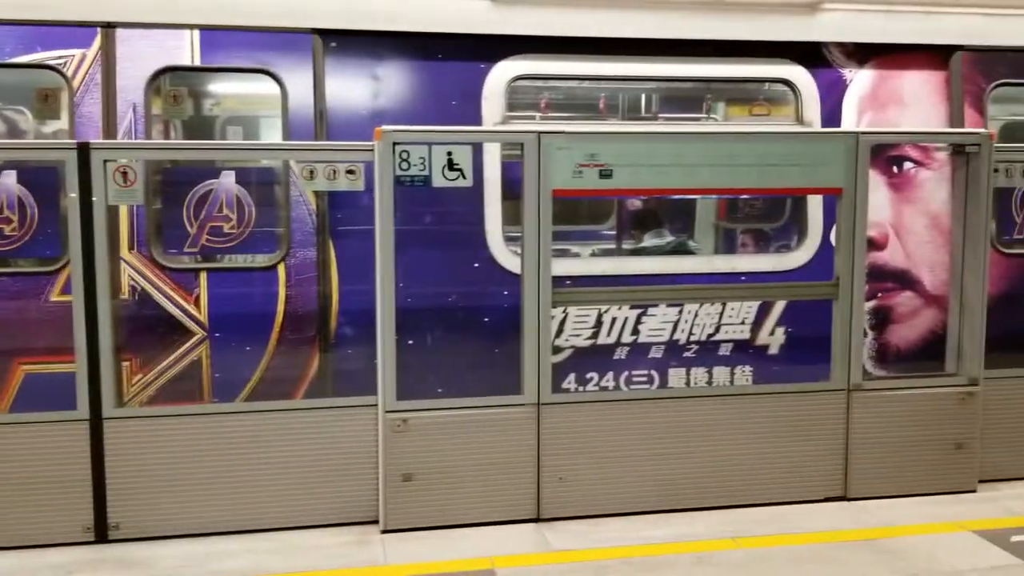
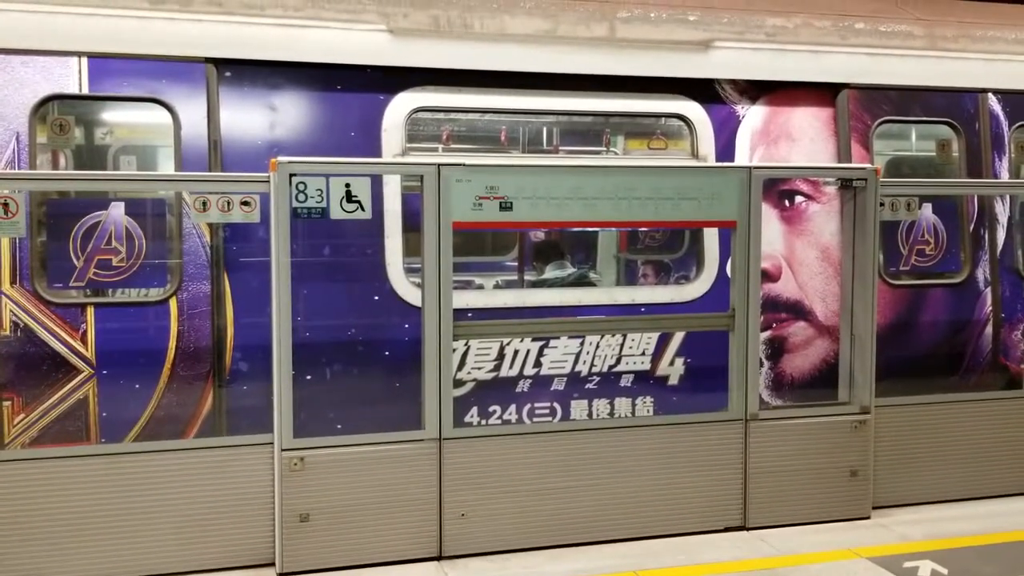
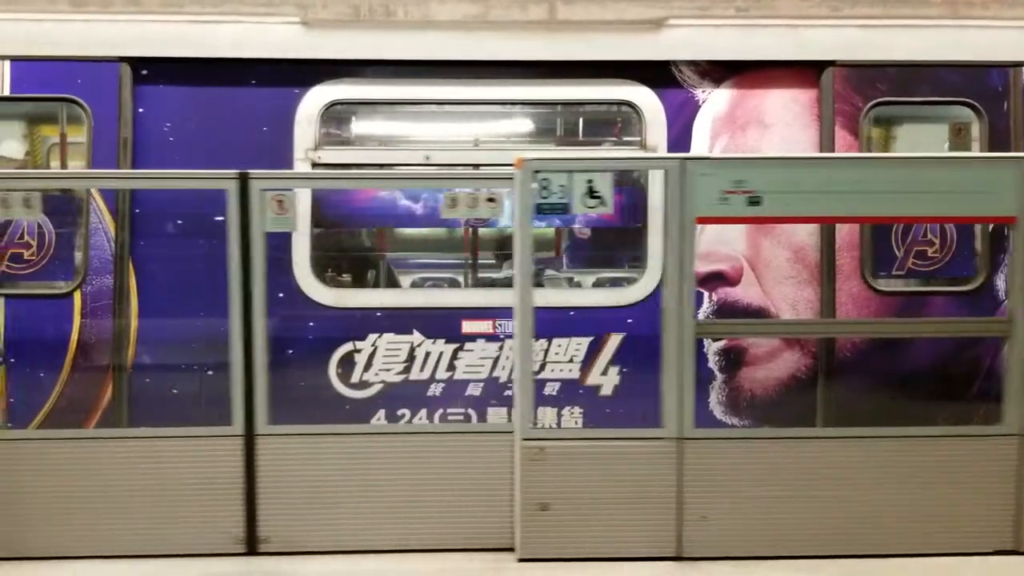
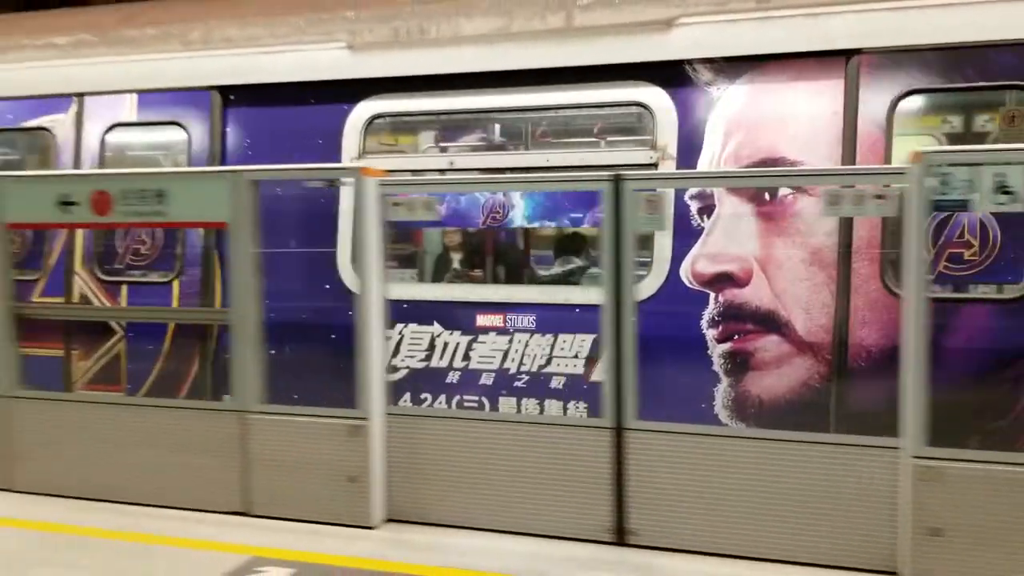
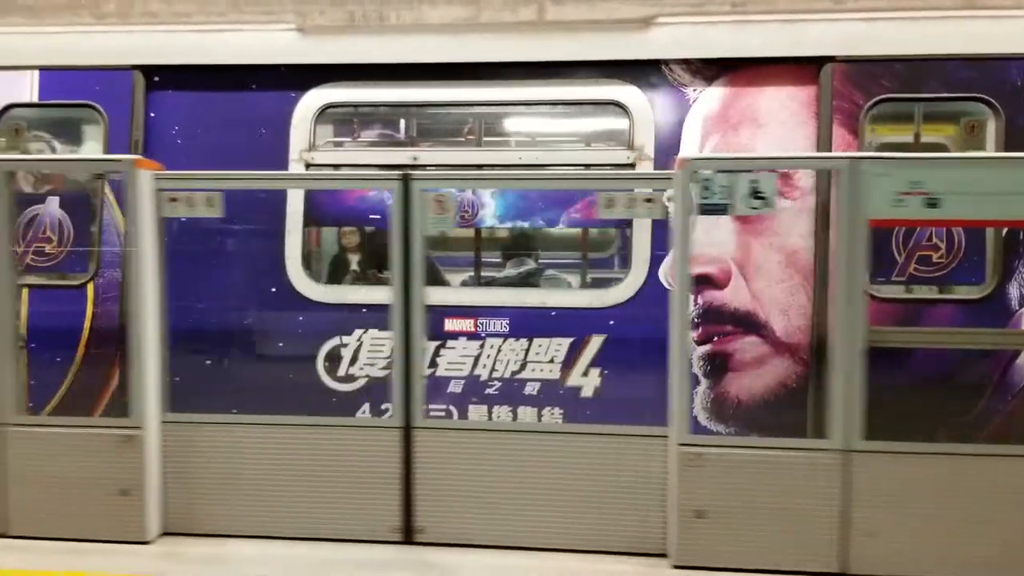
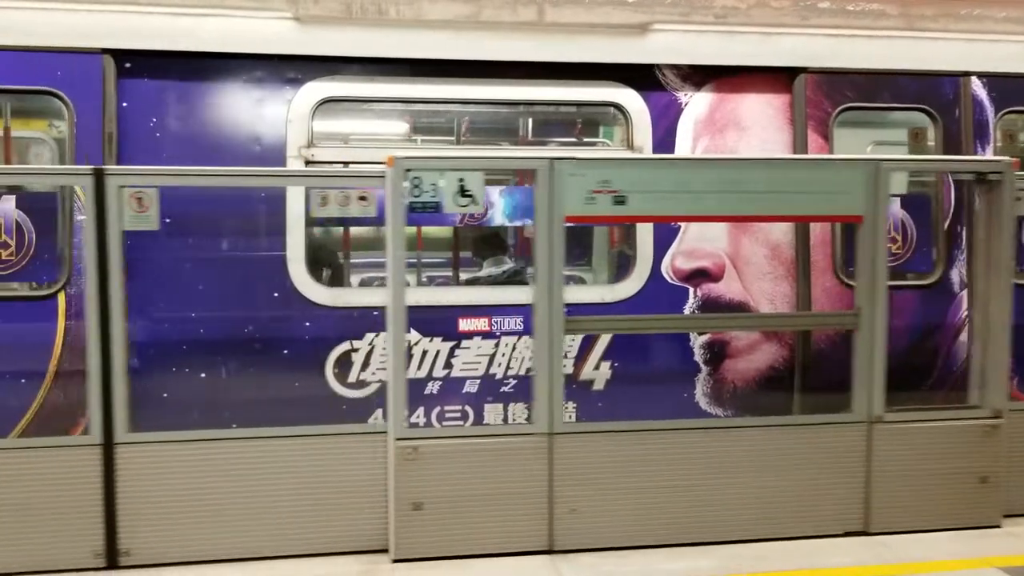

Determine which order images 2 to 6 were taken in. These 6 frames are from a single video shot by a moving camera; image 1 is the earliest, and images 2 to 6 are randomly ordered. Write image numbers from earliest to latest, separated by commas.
2, 6, 3, 5, 4
